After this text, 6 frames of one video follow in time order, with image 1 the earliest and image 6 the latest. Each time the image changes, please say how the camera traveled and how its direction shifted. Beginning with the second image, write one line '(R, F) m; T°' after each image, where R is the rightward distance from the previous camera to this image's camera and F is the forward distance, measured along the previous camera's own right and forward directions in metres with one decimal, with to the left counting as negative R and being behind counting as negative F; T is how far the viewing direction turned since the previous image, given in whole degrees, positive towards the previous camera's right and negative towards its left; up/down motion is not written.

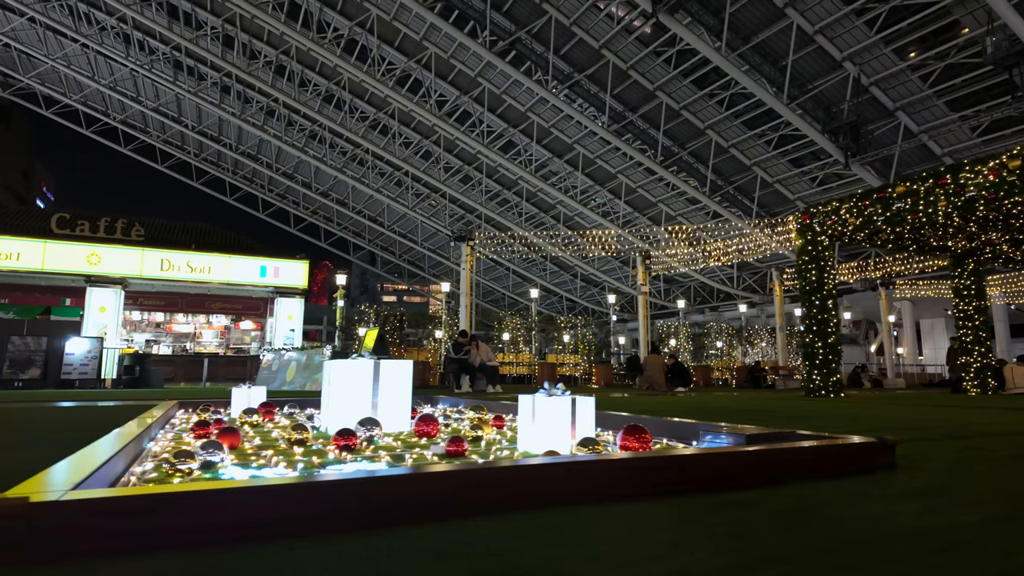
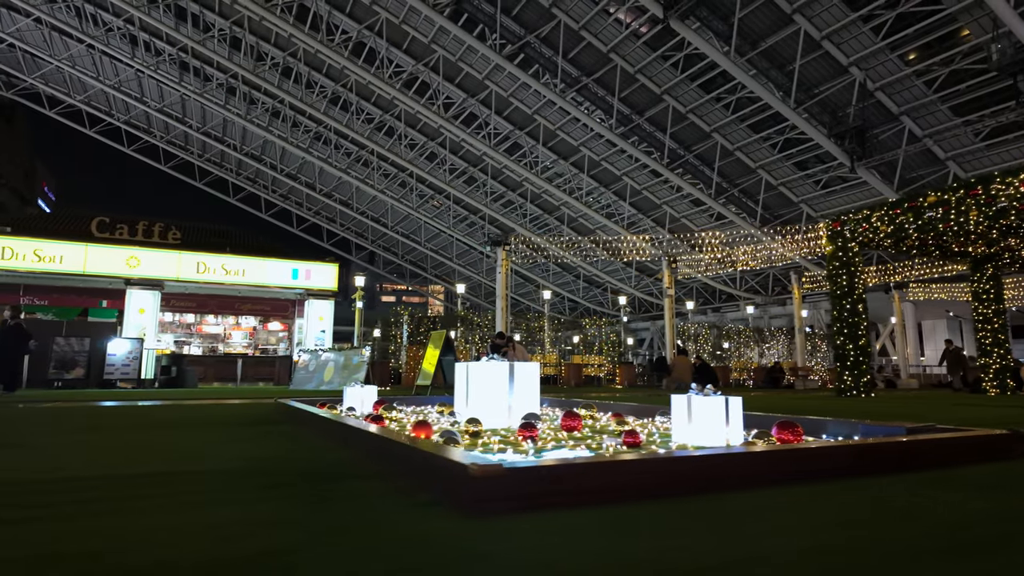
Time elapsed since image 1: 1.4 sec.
(-0.5, -0.2) m; 0°
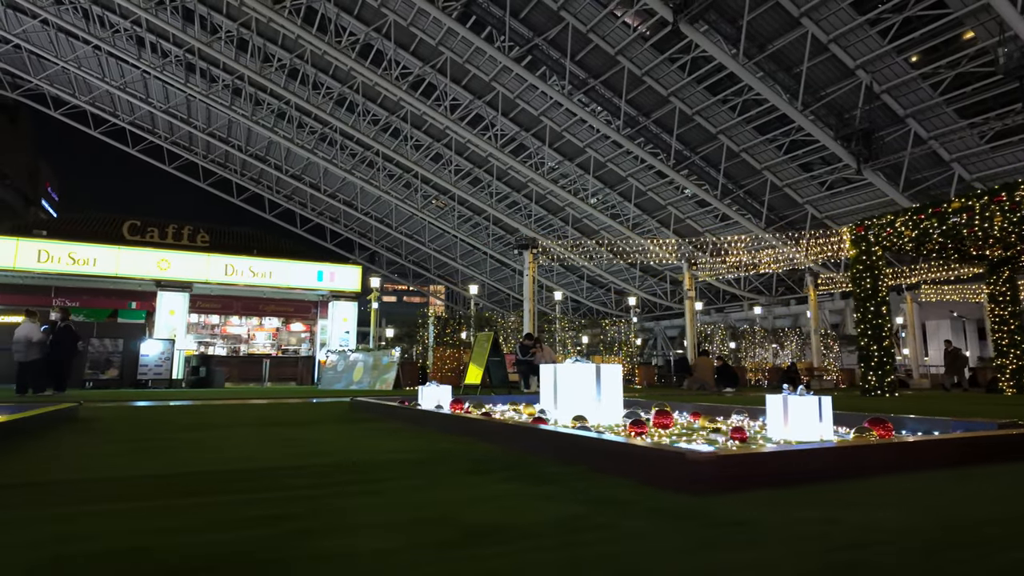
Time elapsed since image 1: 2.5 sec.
(-0.4, -0.2) m; 0°
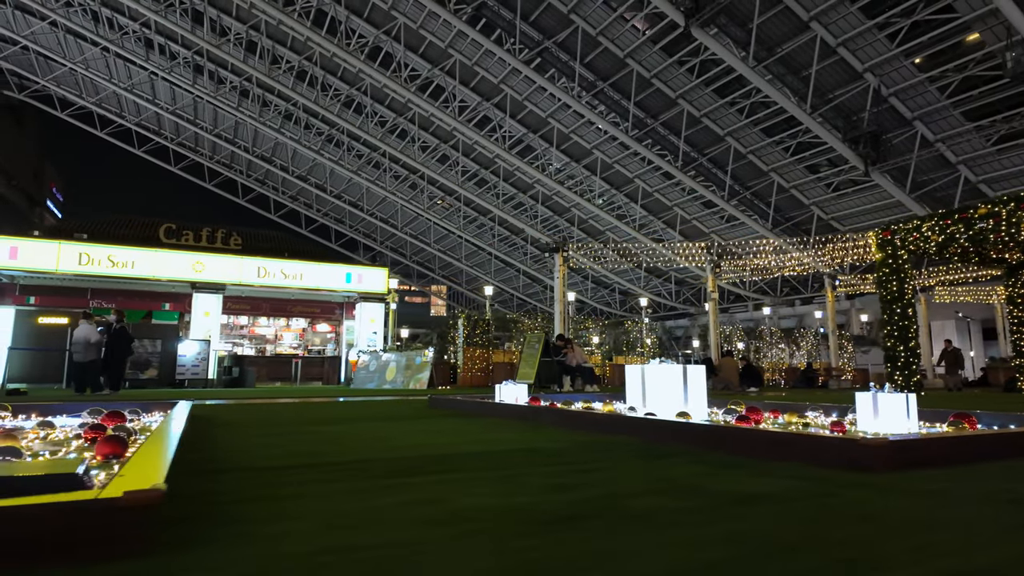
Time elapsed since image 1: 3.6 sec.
(-0.4, -0.2) m; 0°
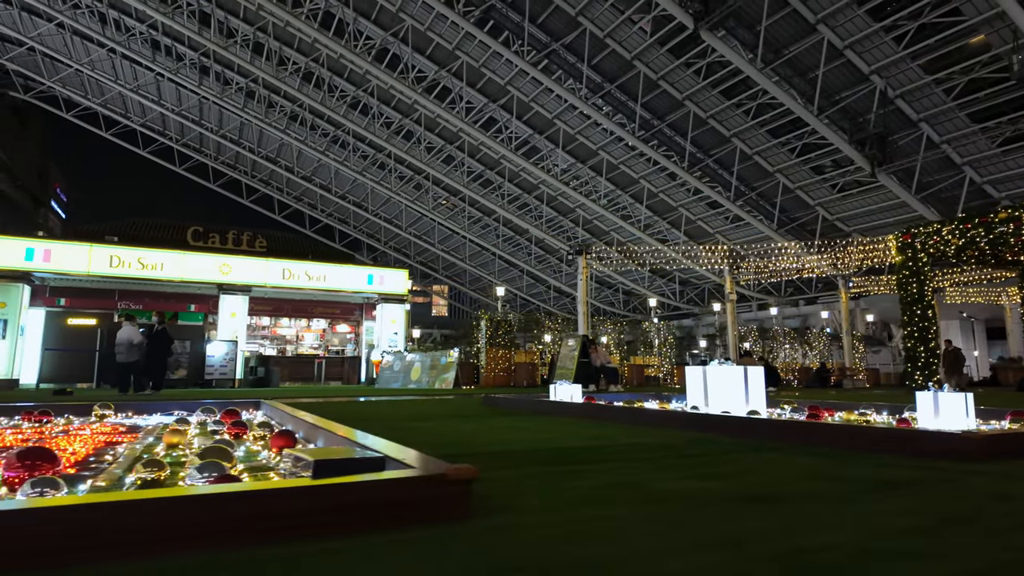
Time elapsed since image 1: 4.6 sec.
(-0.4, -0.2) m; 0°
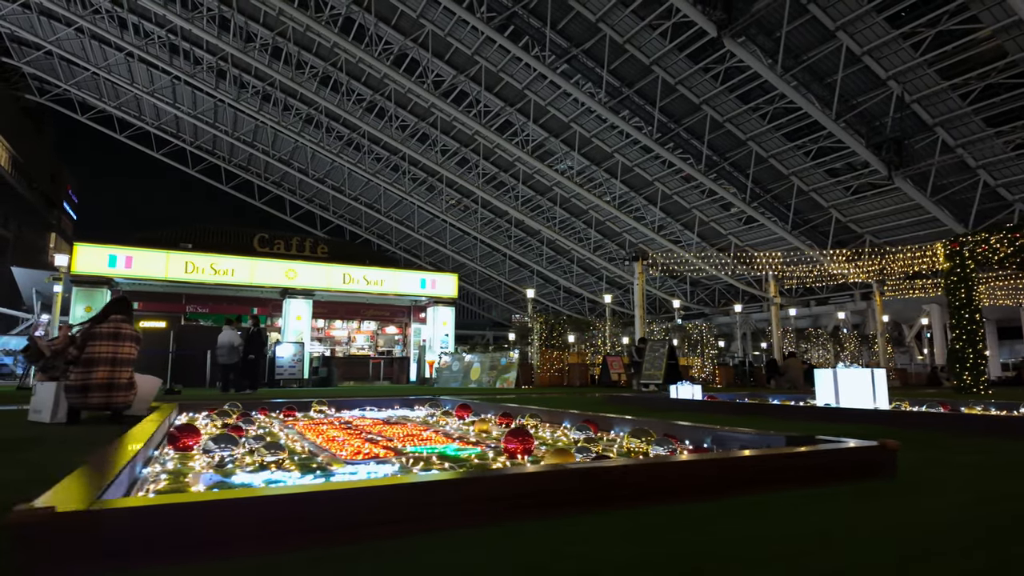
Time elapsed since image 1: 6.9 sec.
(-0.9, -0.4) m; 0°
